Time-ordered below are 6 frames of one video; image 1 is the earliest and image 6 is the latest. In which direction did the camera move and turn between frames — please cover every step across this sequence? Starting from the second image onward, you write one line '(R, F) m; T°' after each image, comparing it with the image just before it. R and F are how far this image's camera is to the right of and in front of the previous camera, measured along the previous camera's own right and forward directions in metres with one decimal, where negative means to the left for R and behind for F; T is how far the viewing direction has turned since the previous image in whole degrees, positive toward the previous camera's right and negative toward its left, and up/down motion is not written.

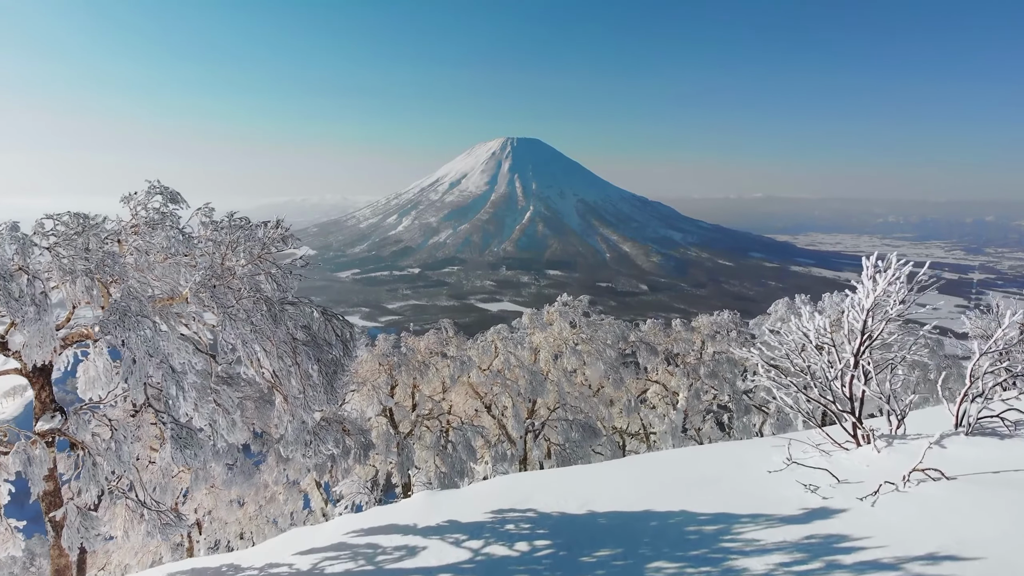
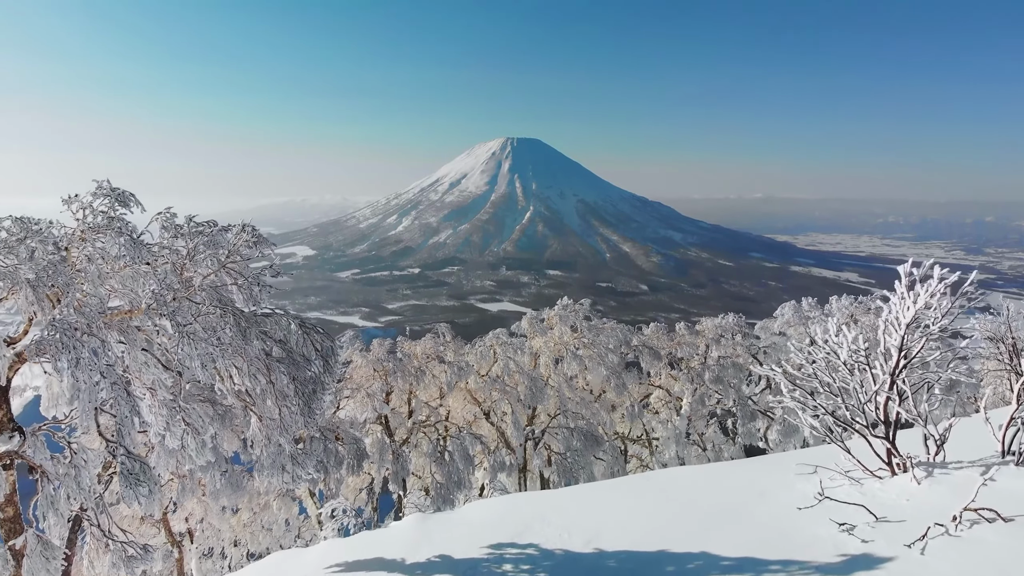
(0.0, +0.4) m; 0°
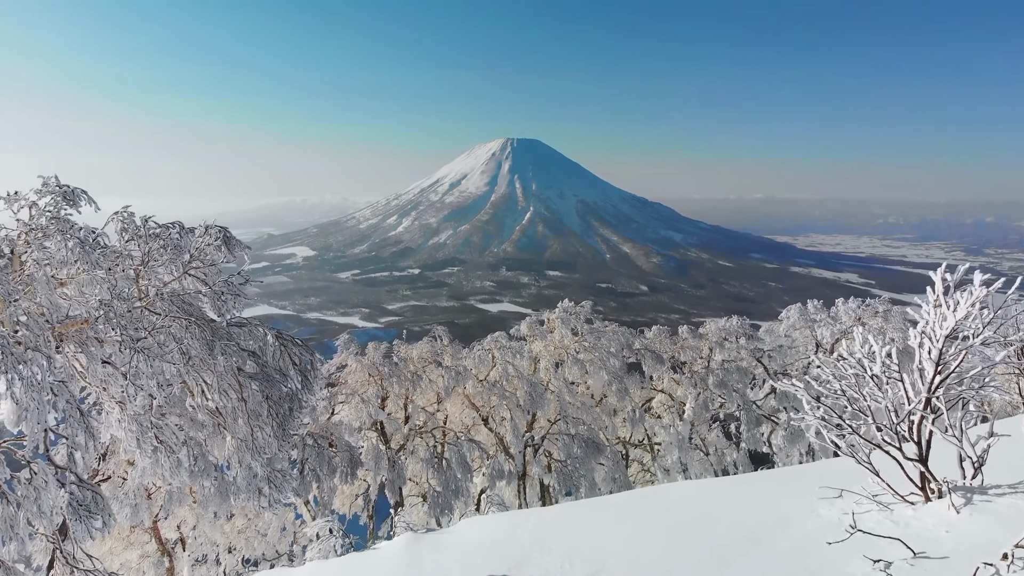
(0.0, +0.3) m; 0°
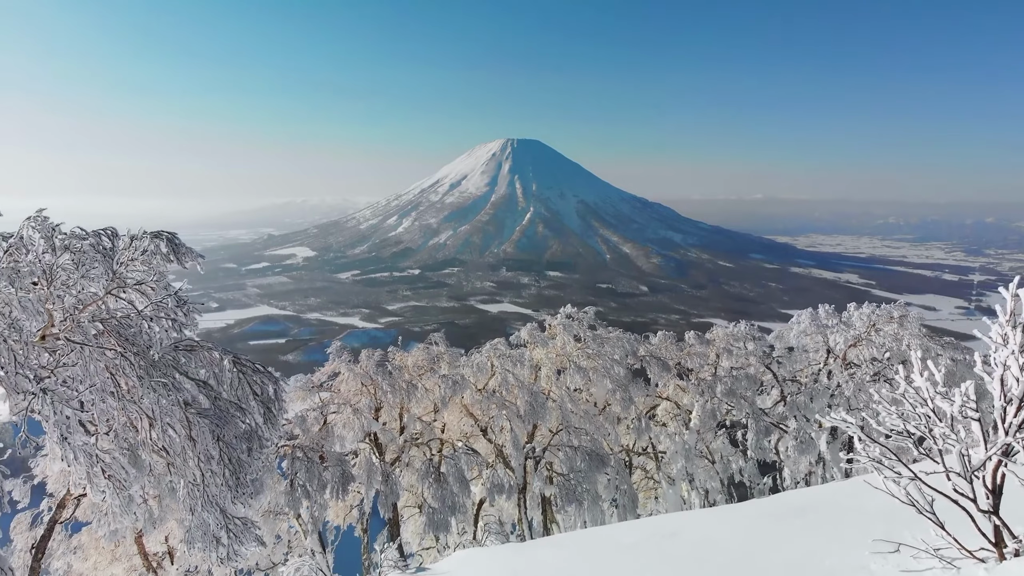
(0.0, +0.6) m; 0°
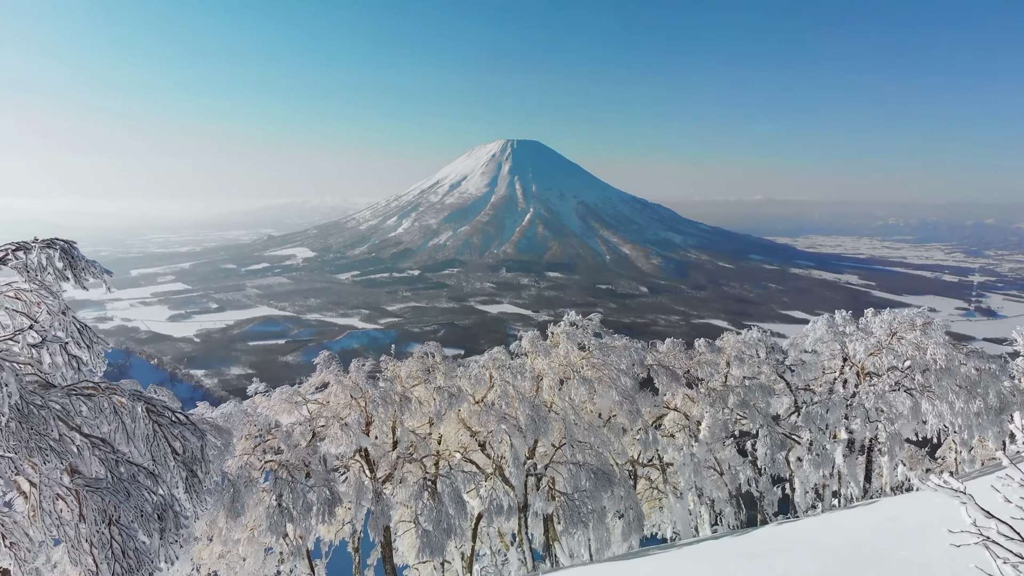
(0.0, +0.8) m; 0°
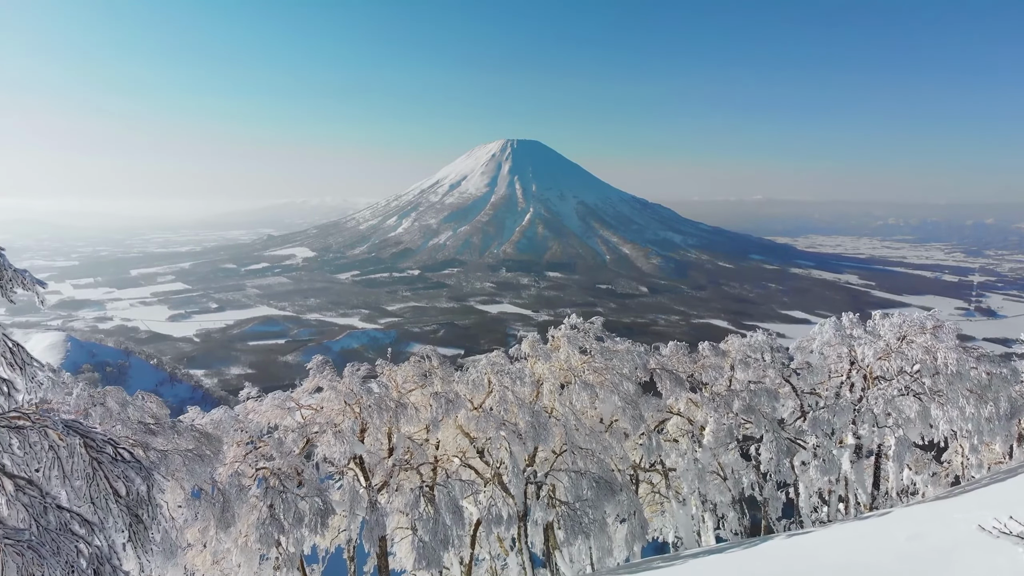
(0.0, +0.3) m; 0°
